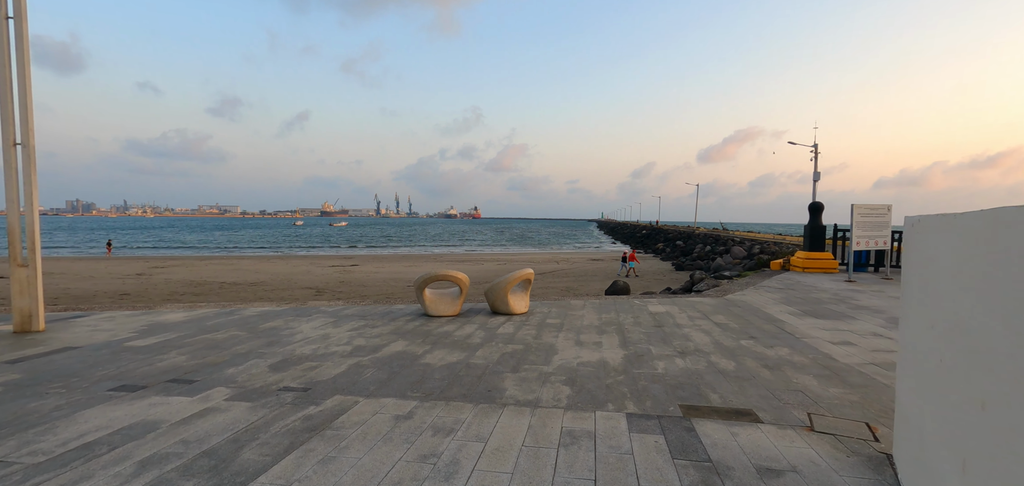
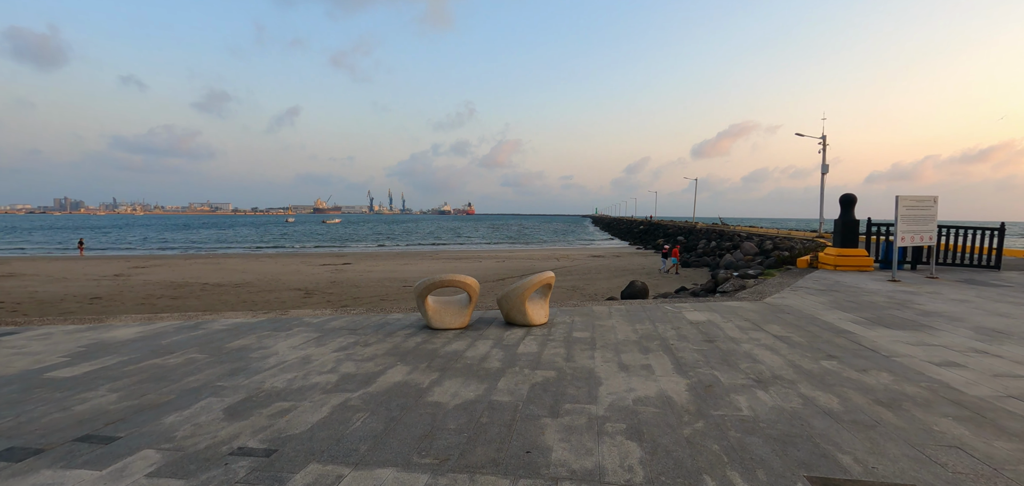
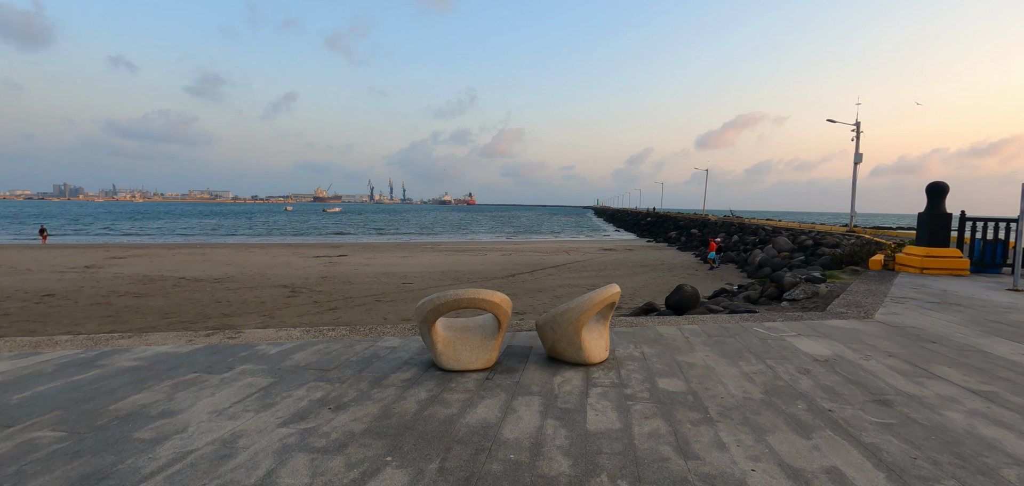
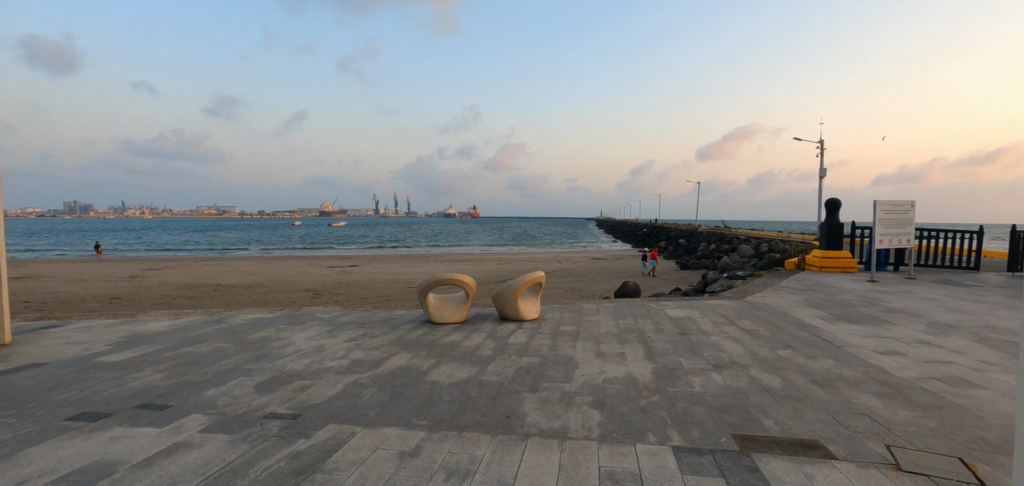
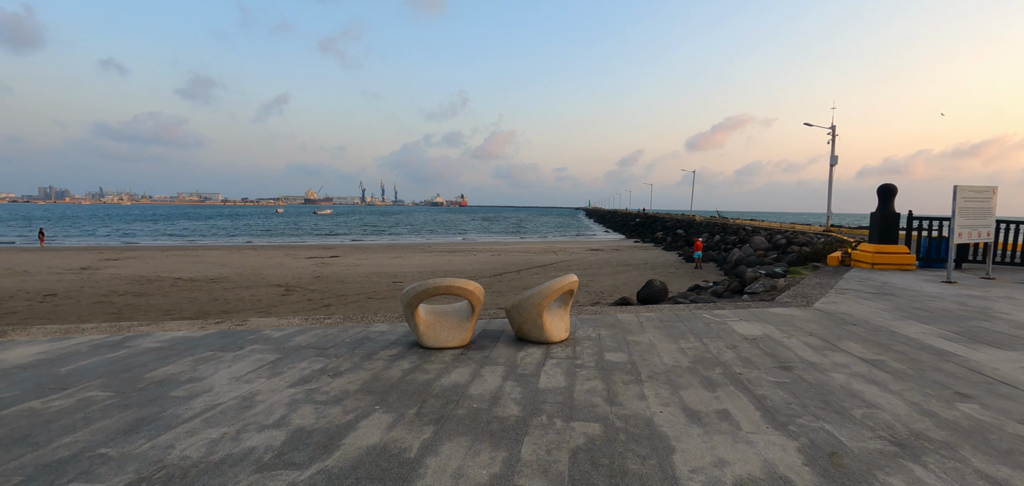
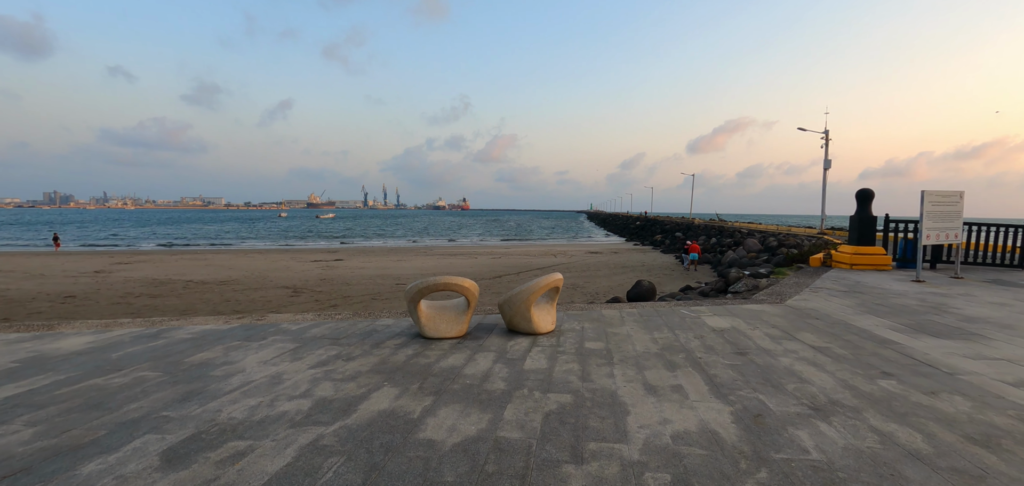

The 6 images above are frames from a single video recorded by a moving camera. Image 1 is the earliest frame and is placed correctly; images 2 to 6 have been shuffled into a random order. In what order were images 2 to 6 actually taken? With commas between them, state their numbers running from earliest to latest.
4, 2, 6, 5, 3
